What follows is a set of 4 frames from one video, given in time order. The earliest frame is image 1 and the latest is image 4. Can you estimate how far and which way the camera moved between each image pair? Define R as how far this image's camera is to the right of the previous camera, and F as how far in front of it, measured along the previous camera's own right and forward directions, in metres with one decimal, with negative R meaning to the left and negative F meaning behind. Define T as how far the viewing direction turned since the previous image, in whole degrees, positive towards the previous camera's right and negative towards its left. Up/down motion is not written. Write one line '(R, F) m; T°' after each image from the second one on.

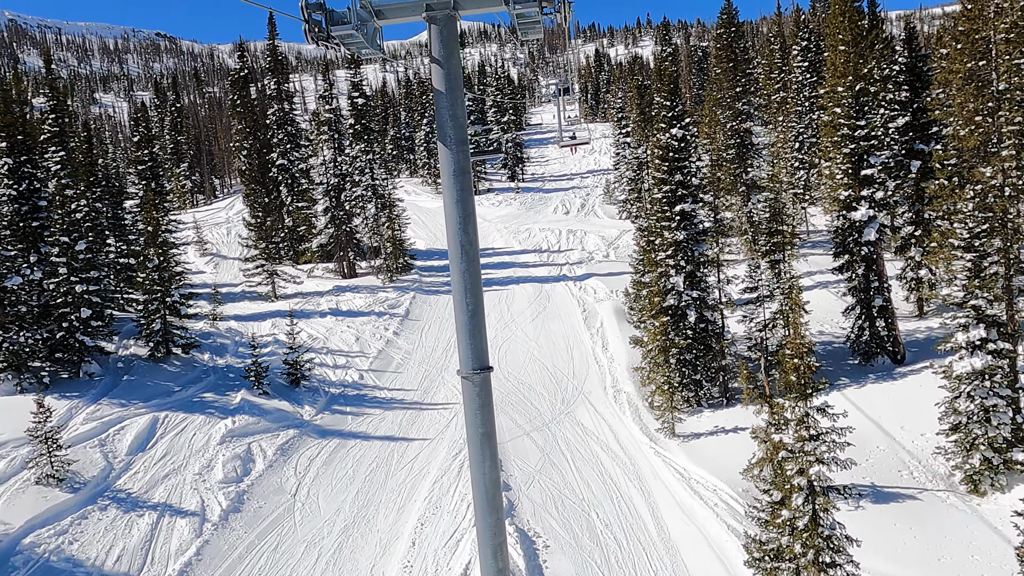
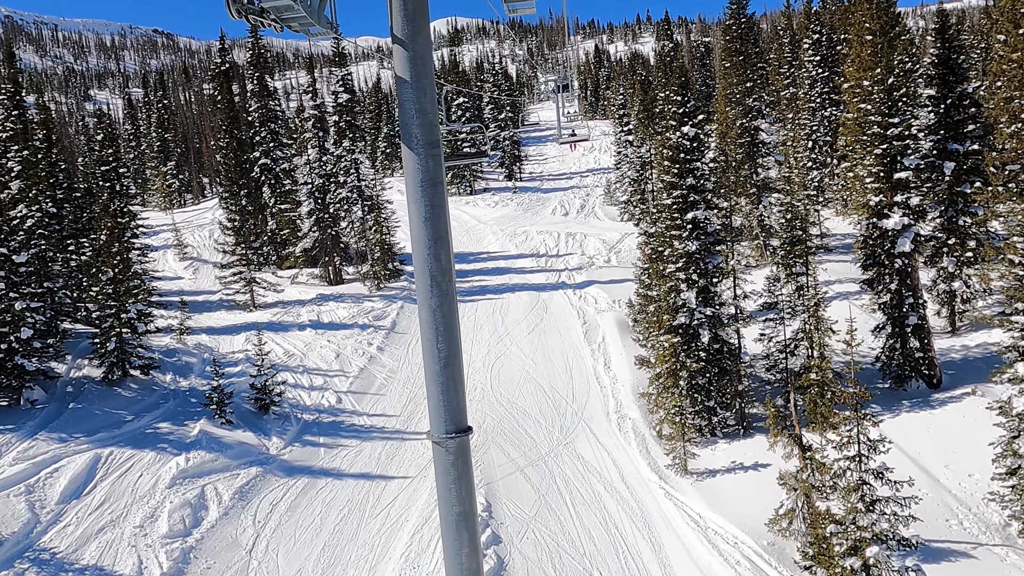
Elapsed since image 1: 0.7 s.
(+0.2, +2.3) m; 0°
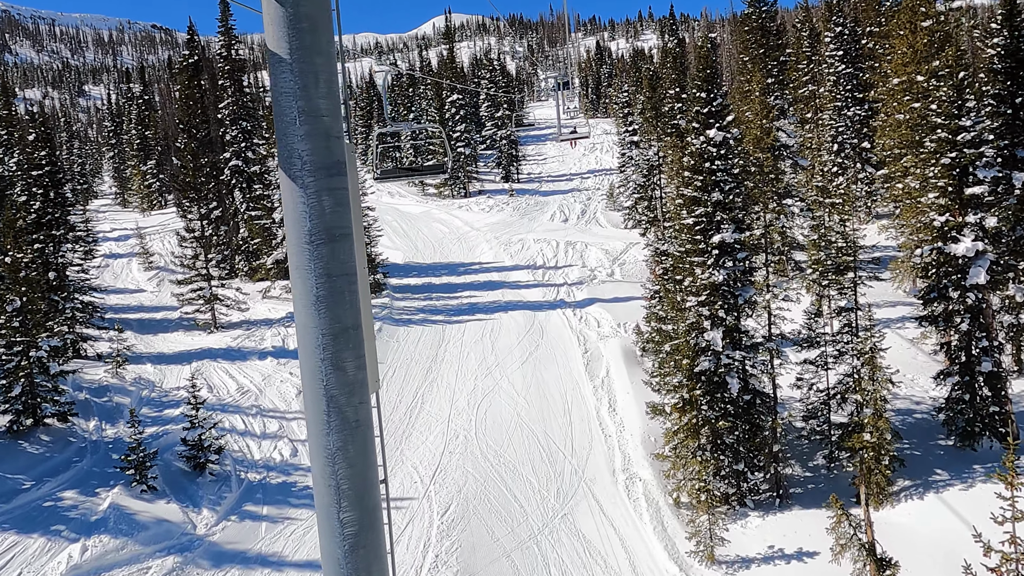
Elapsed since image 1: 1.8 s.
(+0.3, +3.5) m; 0°
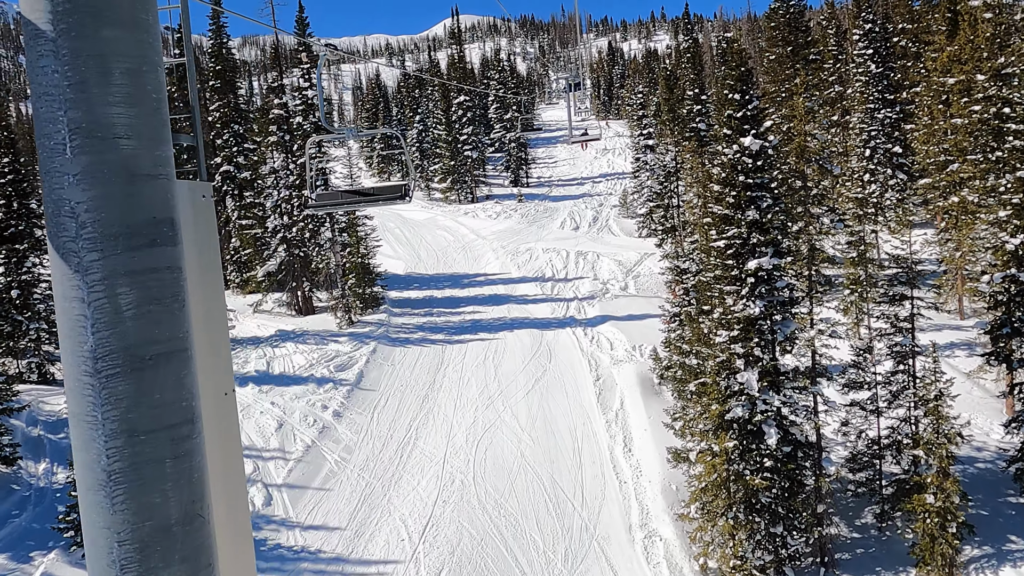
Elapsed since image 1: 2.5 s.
(+0.2, +2.2) m; -1°
